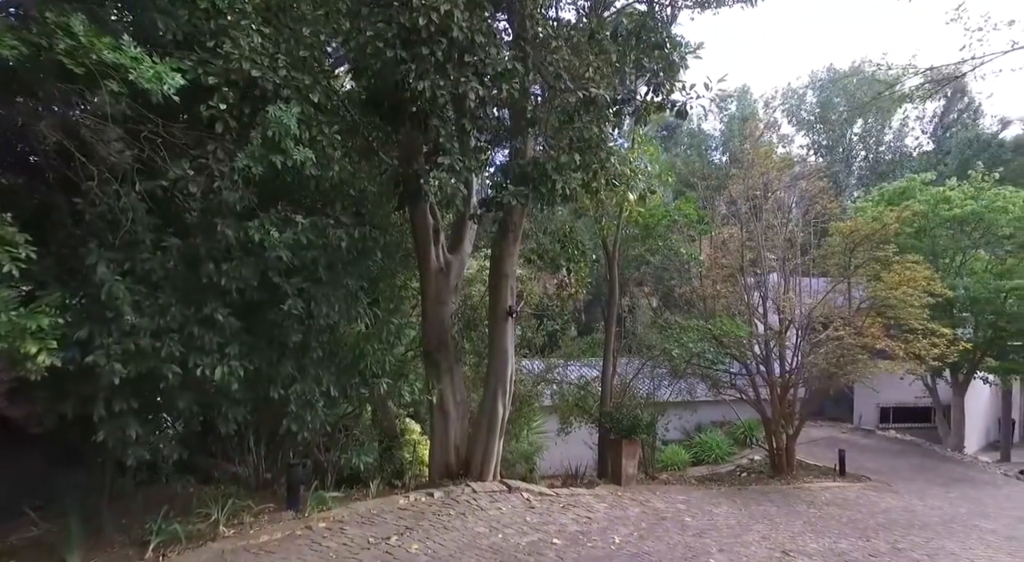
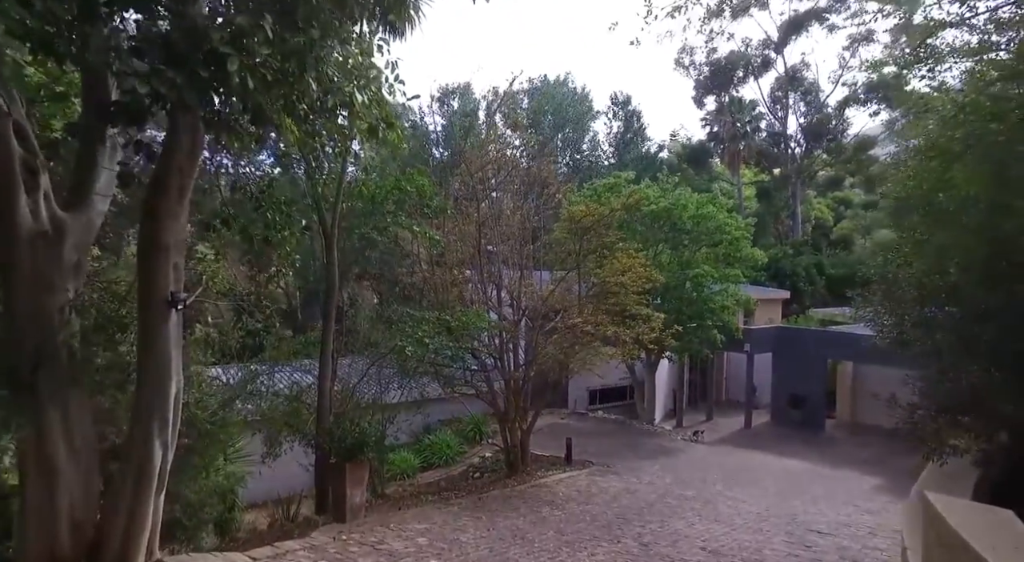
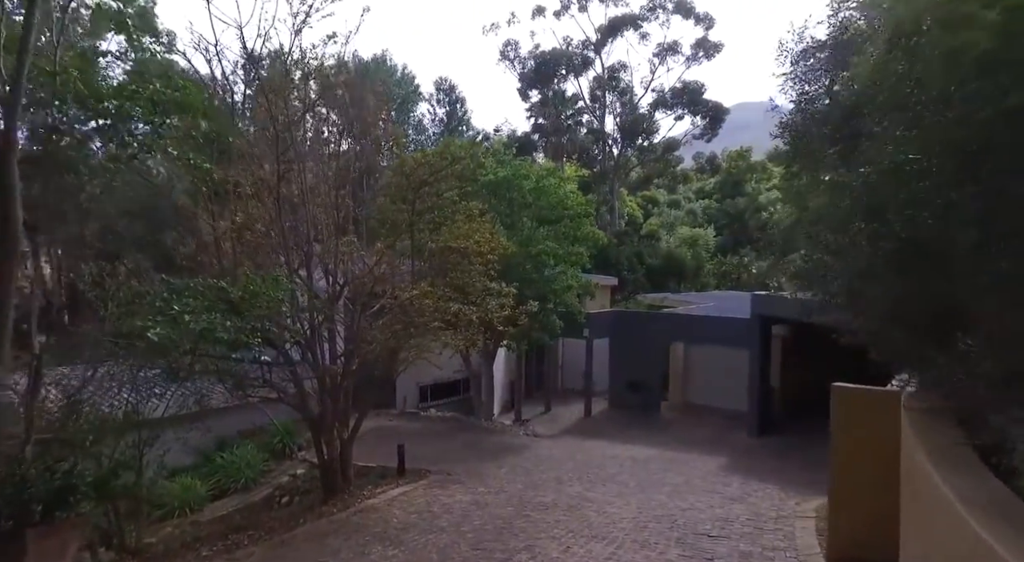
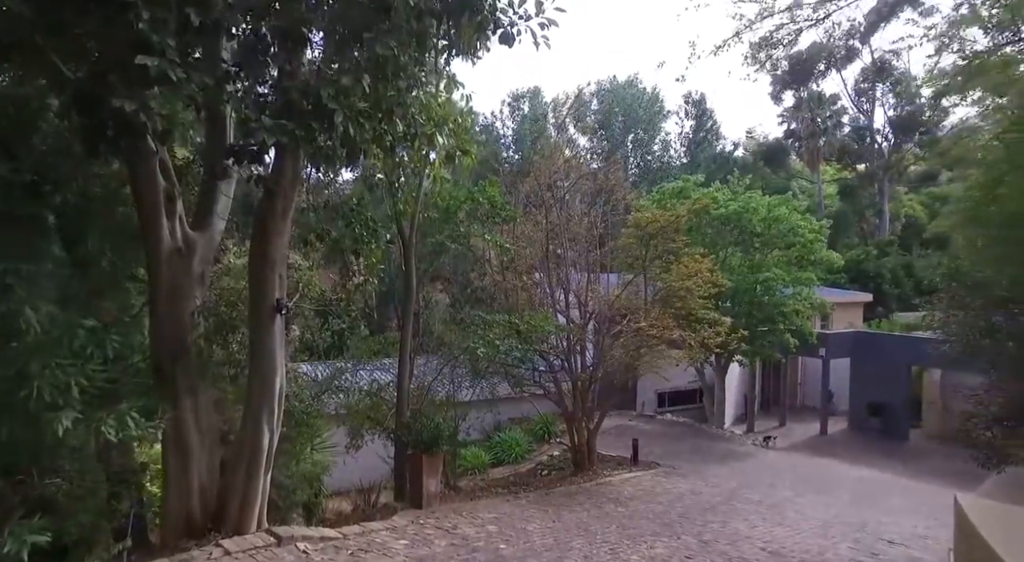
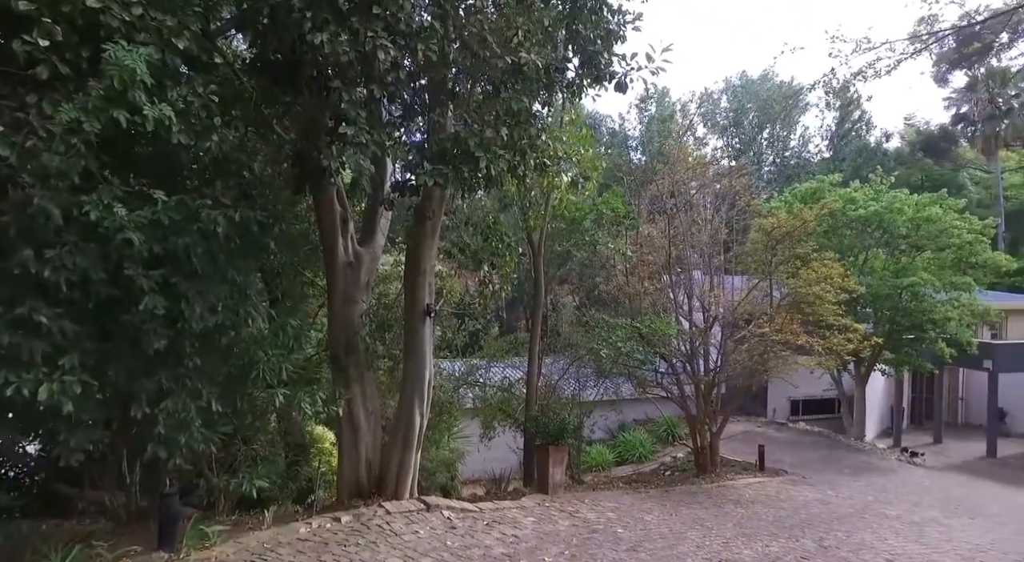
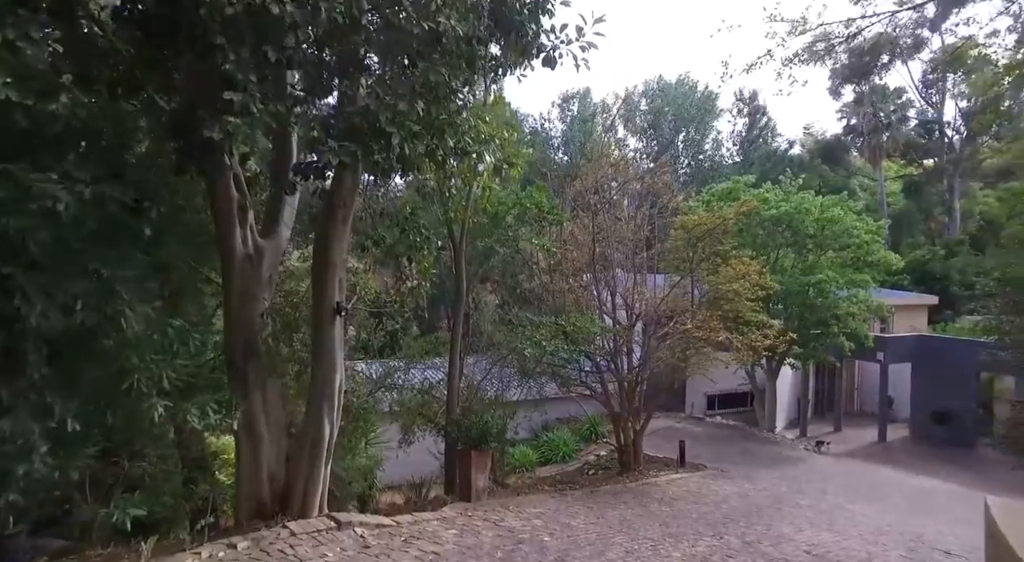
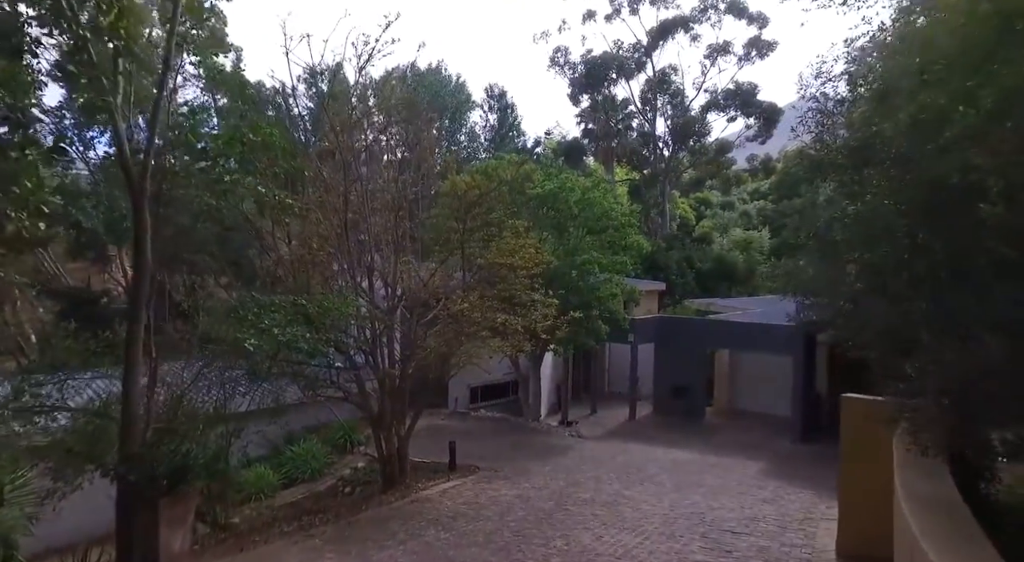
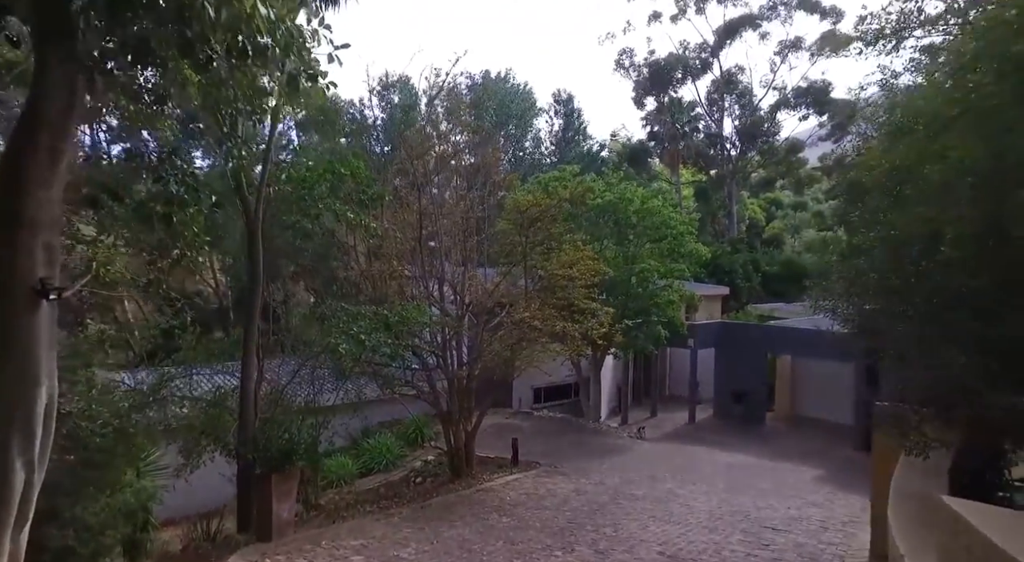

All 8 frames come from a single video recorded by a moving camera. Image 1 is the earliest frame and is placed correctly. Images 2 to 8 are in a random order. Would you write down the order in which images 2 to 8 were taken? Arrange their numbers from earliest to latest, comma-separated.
5, 6, 4, 2, 8, 7, 3
